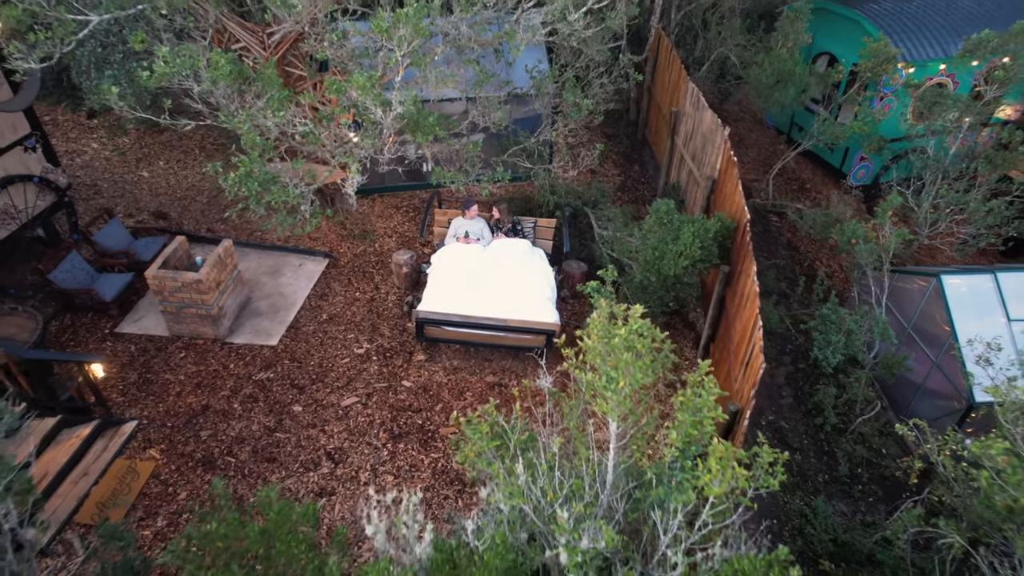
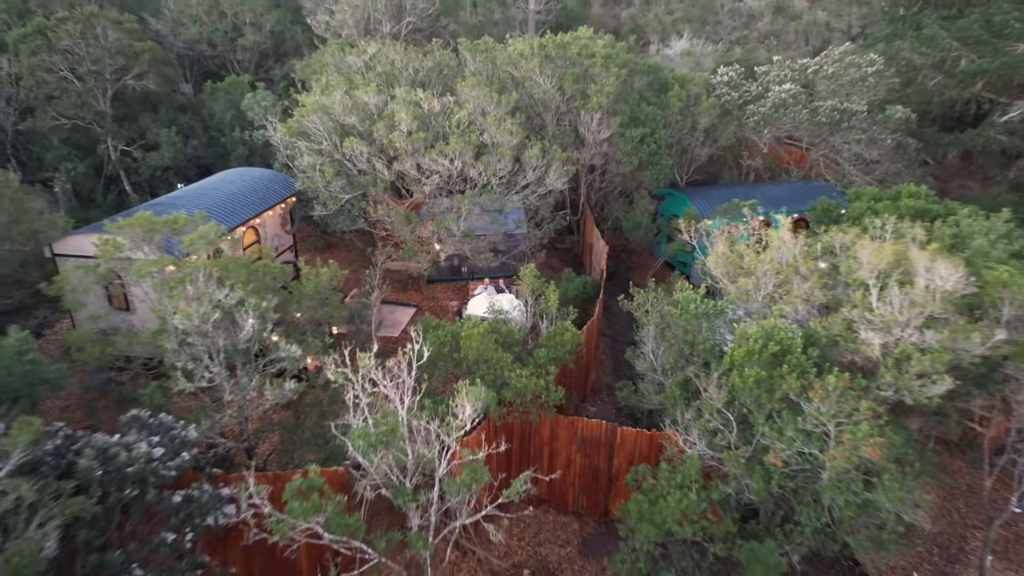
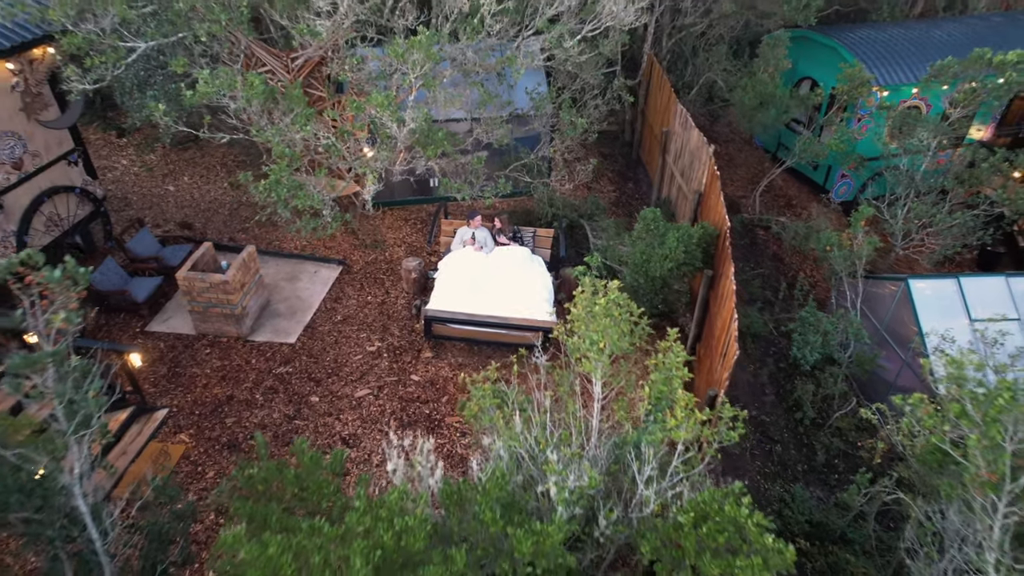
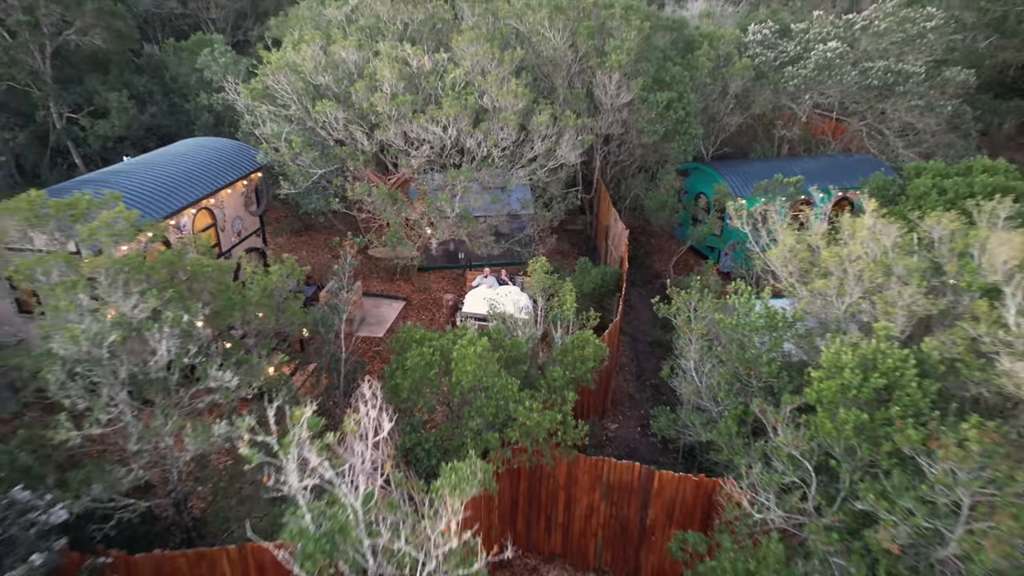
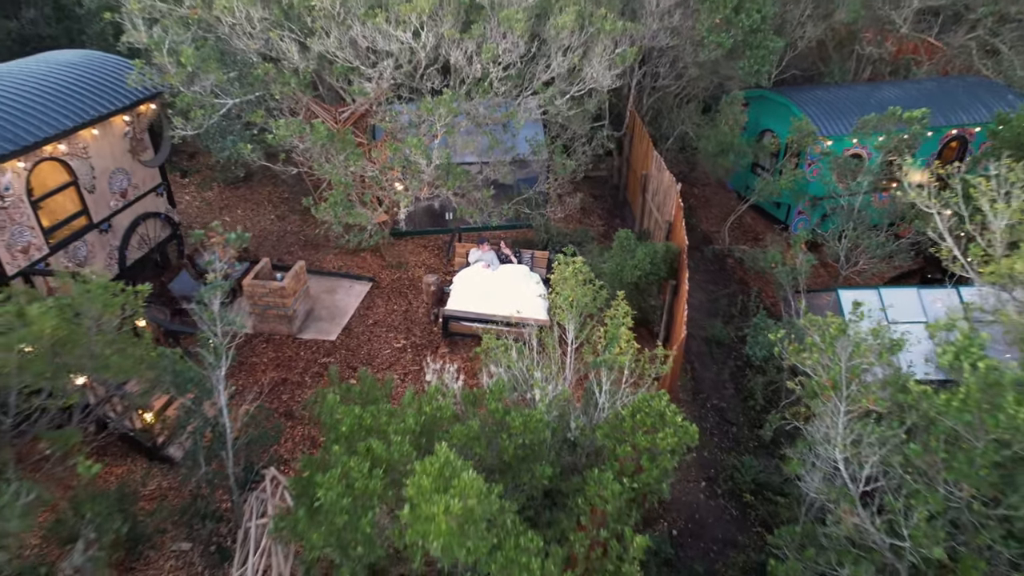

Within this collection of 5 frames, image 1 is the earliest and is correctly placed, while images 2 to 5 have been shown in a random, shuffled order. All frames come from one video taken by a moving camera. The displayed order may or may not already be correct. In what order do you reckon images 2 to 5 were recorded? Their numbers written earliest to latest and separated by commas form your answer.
3, 5, 4, 2
